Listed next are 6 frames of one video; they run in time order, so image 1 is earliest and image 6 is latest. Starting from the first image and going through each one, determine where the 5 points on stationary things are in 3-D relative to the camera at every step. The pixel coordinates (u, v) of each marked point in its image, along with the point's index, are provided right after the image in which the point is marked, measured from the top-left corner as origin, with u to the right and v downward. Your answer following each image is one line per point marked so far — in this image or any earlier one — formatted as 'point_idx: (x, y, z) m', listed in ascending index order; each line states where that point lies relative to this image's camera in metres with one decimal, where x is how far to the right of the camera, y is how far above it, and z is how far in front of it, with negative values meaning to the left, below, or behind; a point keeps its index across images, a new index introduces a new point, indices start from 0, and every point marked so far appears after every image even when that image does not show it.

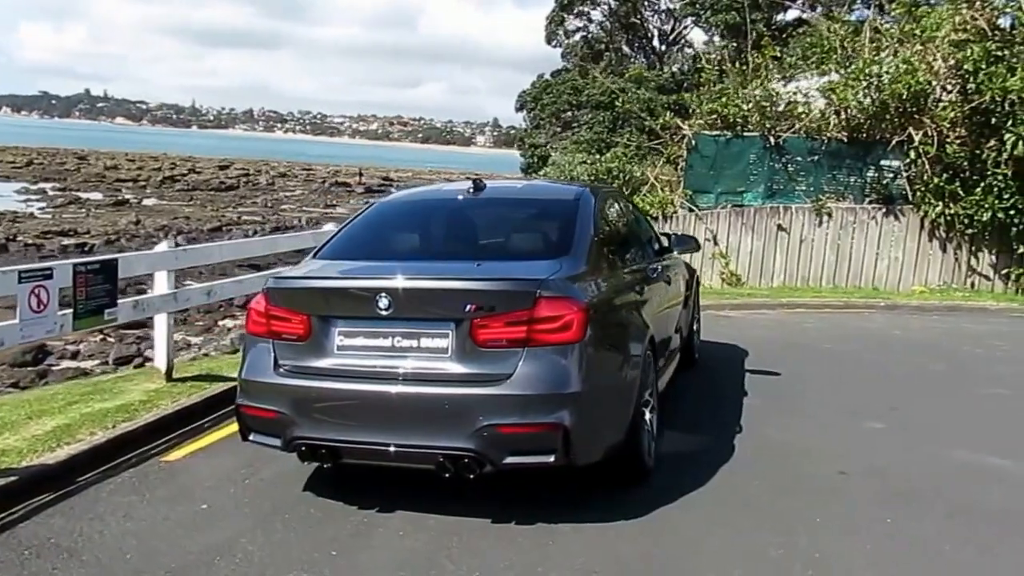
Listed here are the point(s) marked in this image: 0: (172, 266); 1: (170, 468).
0: (-2.5, +0.2, +7.7) m
1: (-2.1, -1.1, +6.3) m
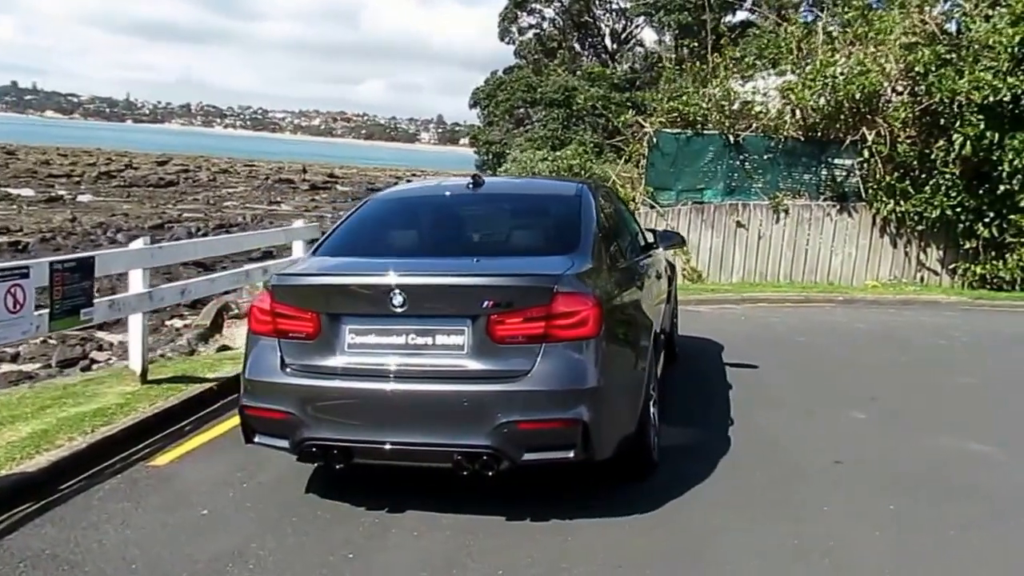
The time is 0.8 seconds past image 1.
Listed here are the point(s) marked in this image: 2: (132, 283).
0: (-2.6, +0.2, +7.5) m
1: (-2.1, -1.1, +6.2) m
2: (-2.8, 0.0, +7.5) m
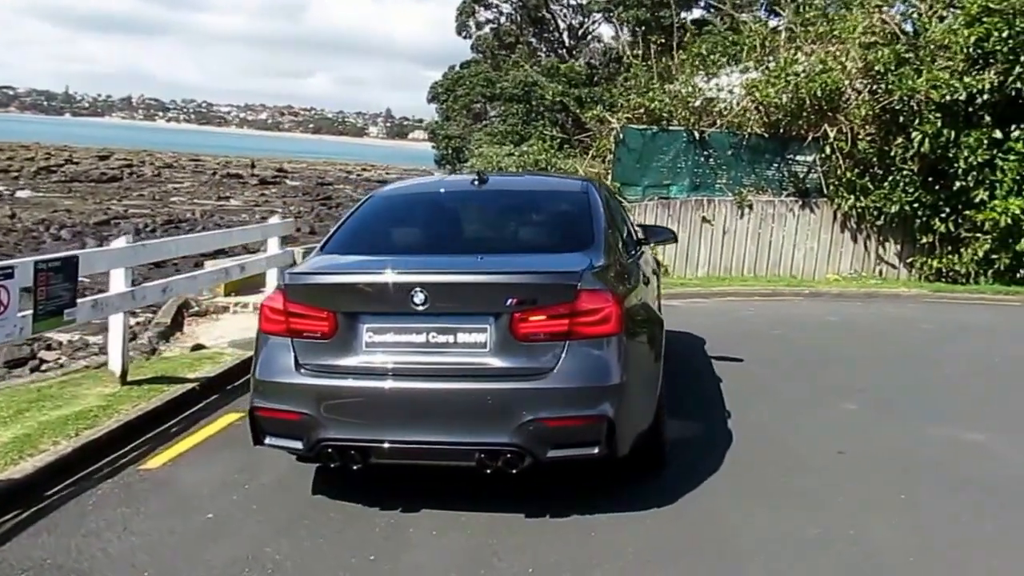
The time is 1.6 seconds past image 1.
0: (-2.7, +0.2, +7.3) m
1: (-2.1, -1.1, +6.1) m
2: (-2.8, 0.0, +7.3) m
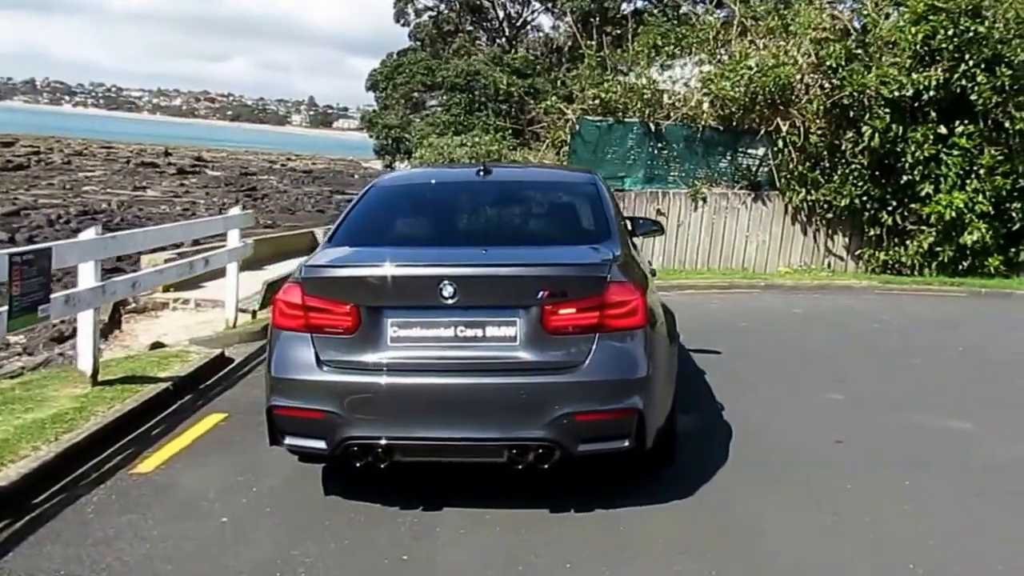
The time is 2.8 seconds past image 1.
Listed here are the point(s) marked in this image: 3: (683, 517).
0: (-2.7, +0.2, +6.9) m
1: (-2.0, -1.1, +5.7) m
2: (-2.9, +0.1, +6.9) m
3: (+0.9, -1.1, +5.1) m
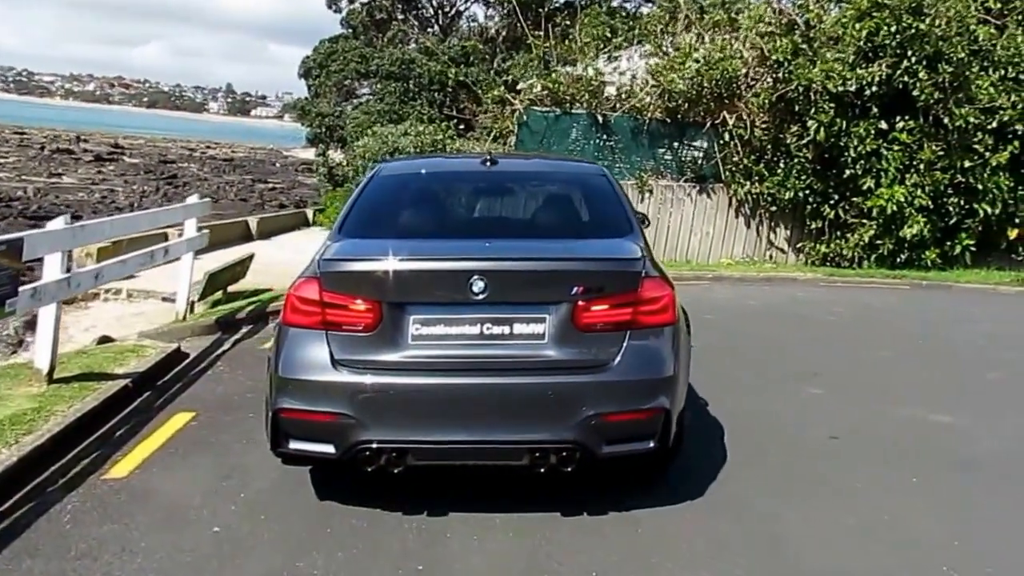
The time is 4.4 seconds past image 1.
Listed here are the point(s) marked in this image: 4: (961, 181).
0: (-2.8, +0.3, +6.5) m
1: (-2.0, -1.0, +5.4) m
2: (-3.0, +0.1, +6.5) m
3: (+0.9, -1.1, +5.0) m
4: (+6.8, +1.6, +15.5) m
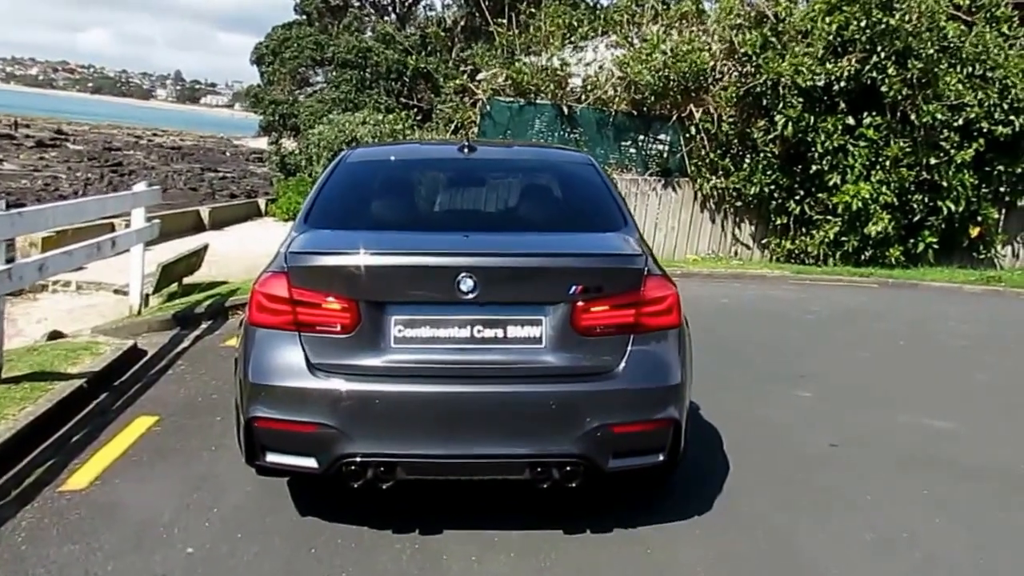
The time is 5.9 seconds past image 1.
0: (-3.0, +0.3, +6.1) m
1: (-2.1, -1.0, +5.0) m
2: (-3.1, +0.2, +6.1) m
3: (+0.9, -1.1, +4.8) m
4: (+6.2, +1.7, +15.6) m
